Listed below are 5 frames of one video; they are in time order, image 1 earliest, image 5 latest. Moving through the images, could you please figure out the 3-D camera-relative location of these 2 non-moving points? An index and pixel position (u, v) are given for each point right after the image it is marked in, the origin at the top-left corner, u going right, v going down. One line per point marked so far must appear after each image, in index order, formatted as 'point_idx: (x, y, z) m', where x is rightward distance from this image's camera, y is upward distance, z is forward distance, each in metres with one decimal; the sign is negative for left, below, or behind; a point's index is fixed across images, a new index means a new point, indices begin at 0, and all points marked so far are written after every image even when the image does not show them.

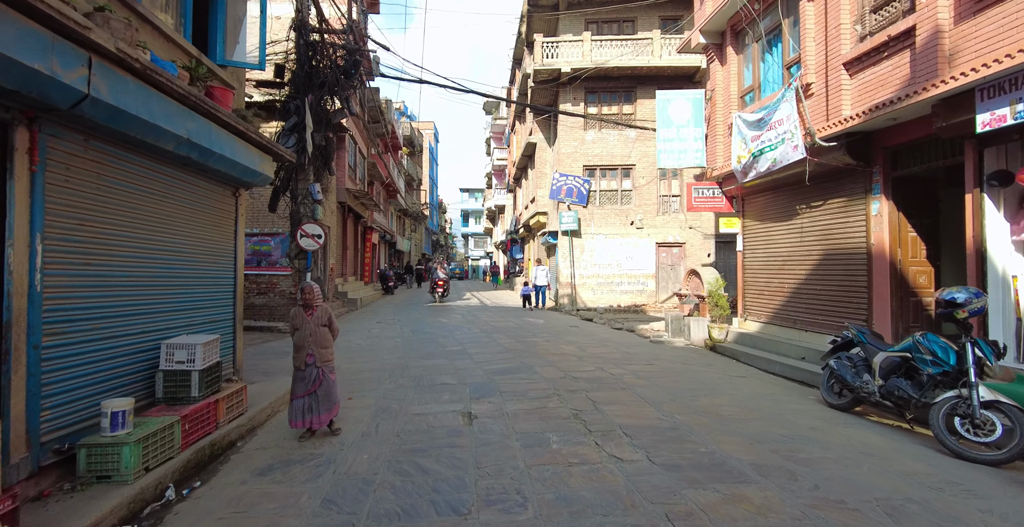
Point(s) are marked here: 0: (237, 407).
0: (-2.6, -1.4, +4.7) m
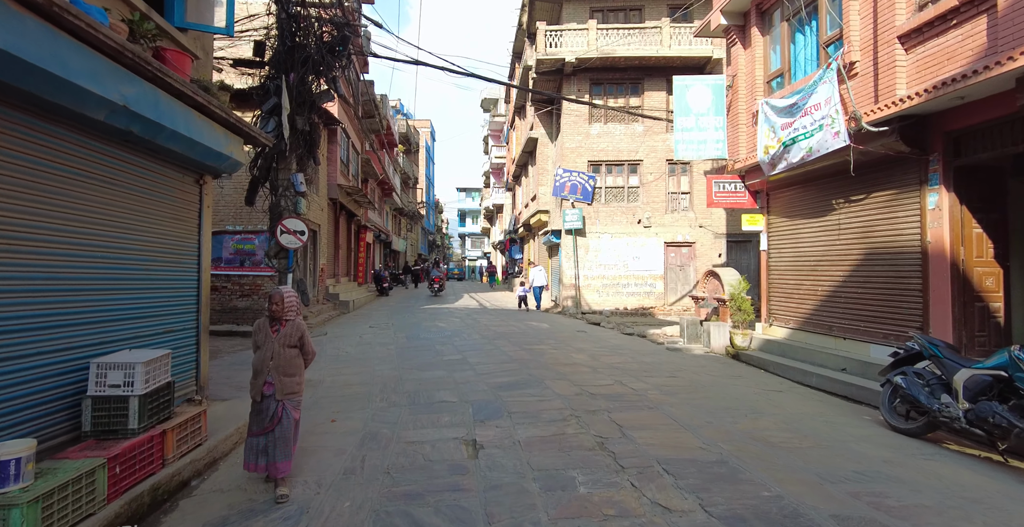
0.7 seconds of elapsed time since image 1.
0: (-2.5, -1.4, +3.9) m
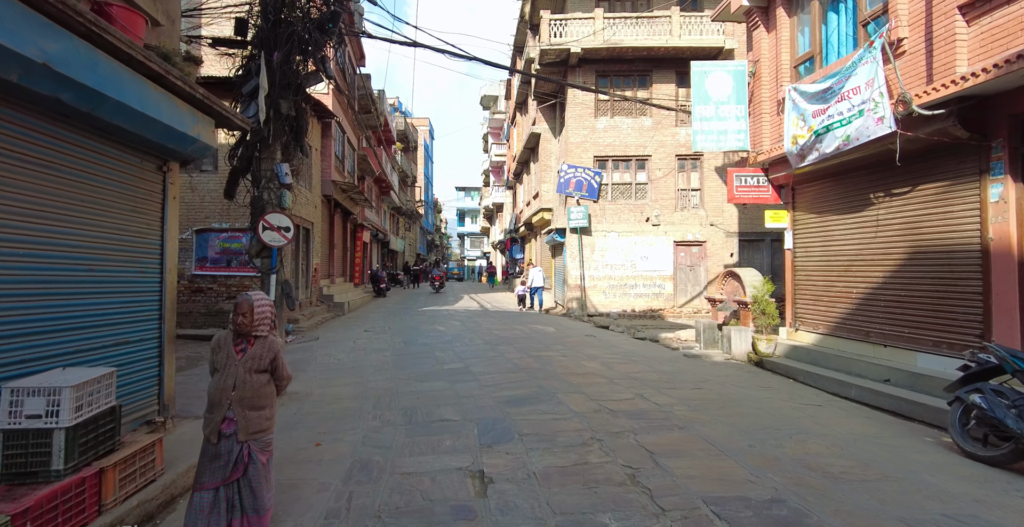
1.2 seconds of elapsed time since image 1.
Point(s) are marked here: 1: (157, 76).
0: (-2.4, -1.4, +3.2) m
1: (-2.6, +1.4, +3.6) m
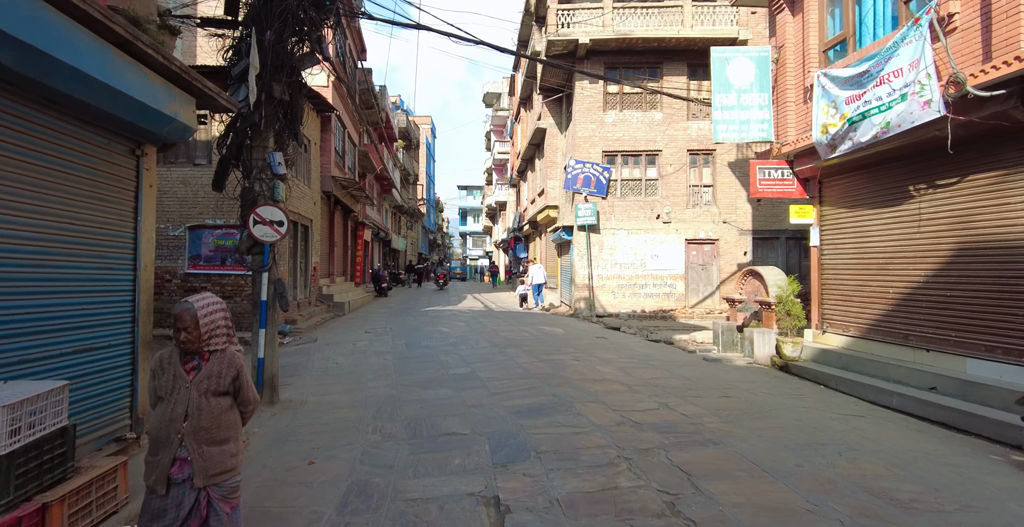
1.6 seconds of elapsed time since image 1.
0: (-2.3, -1.3, +2.7) m
1: (-2.5, +1.4, +3.1) m
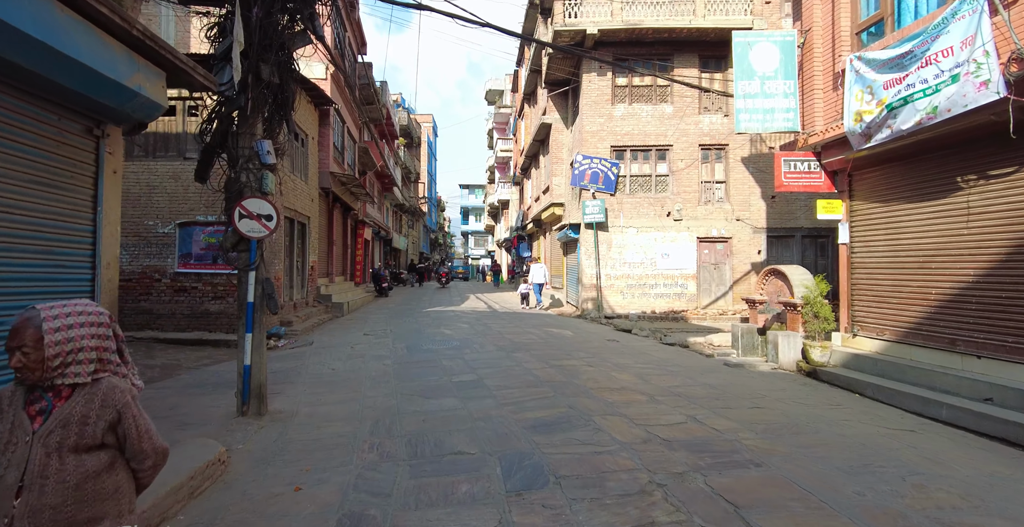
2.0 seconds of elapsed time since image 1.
0: (-2.2, -1.3, +2.2) m
1: (-2.4, +1.4, +2.6) m
